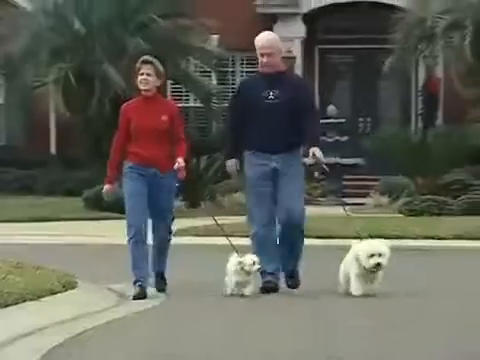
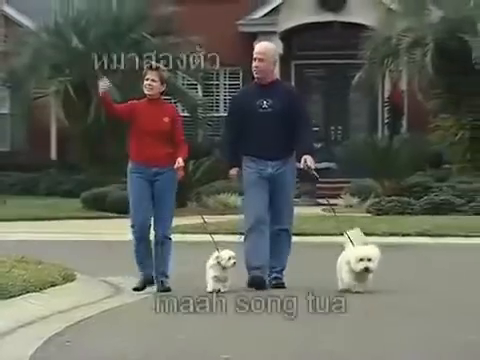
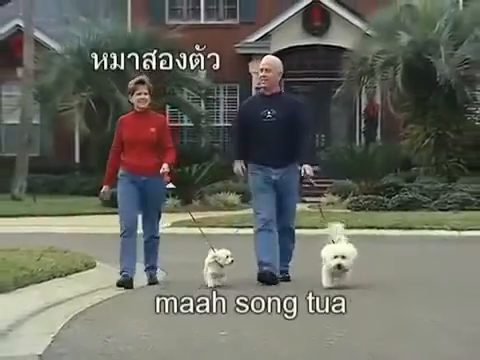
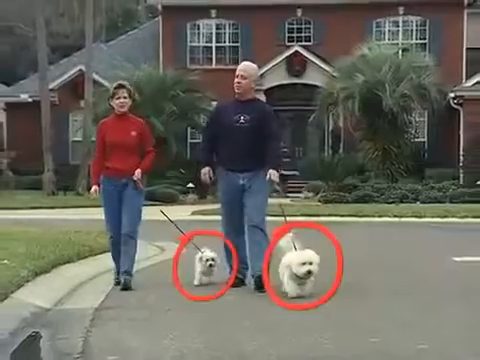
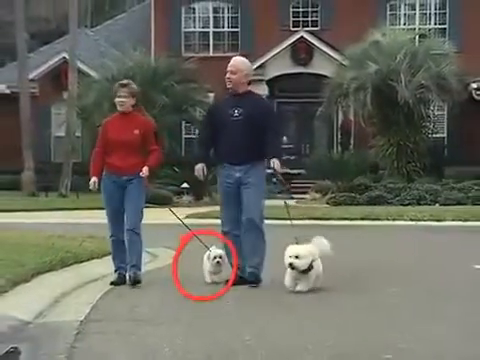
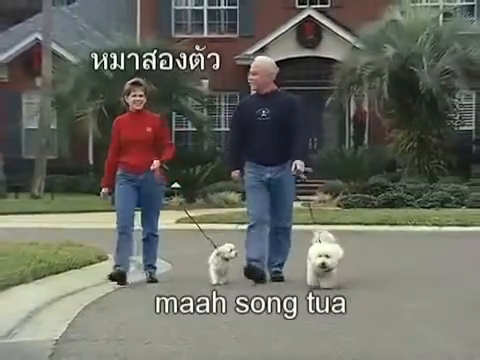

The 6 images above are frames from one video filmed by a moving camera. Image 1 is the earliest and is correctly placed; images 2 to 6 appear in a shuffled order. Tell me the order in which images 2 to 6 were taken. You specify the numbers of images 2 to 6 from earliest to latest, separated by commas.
2, 3, 6, 5, 4
